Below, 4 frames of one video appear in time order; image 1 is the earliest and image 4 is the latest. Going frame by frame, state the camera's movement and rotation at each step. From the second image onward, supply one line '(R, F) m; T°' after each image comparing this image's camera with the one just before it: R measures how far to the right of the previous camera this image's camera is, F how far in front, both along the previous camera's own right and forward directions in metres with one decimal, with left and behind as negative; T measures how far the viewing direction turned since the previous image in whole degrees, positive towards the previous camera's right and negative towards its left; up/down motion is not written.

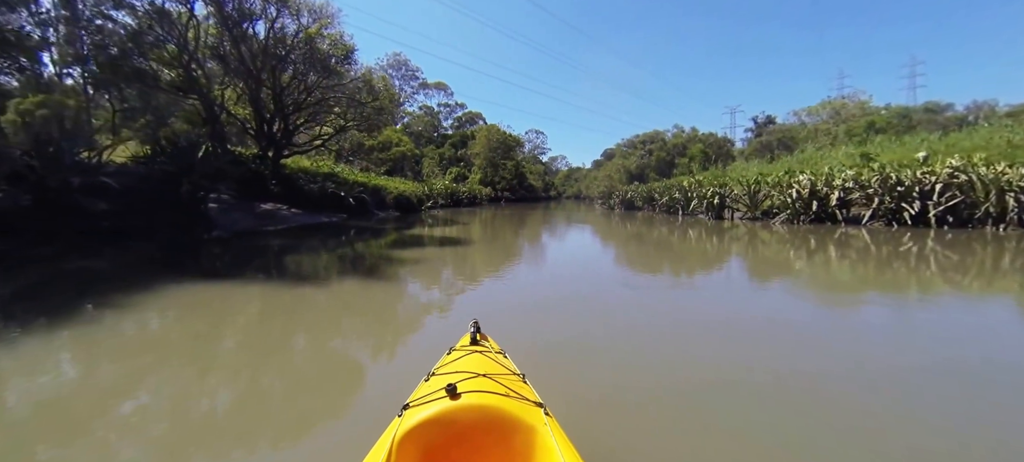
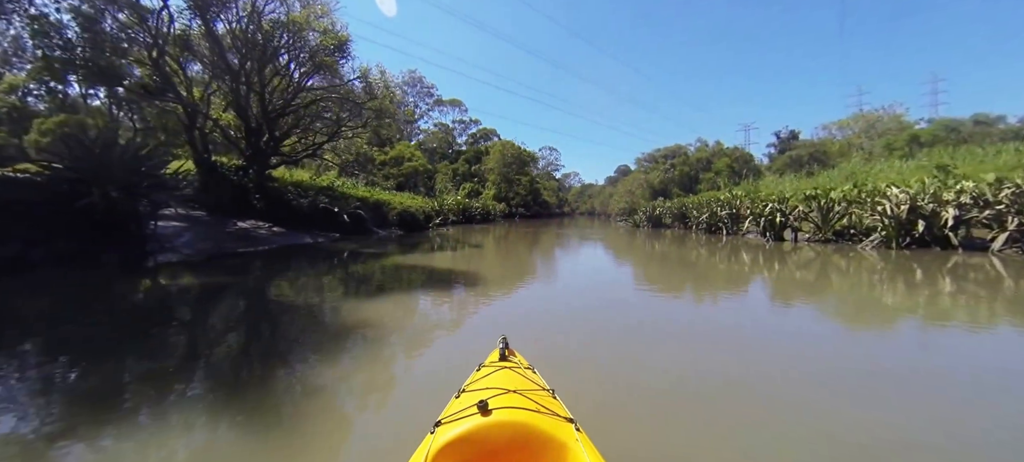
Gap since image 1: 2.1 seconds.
(-0.2, +1.5) m; -2°
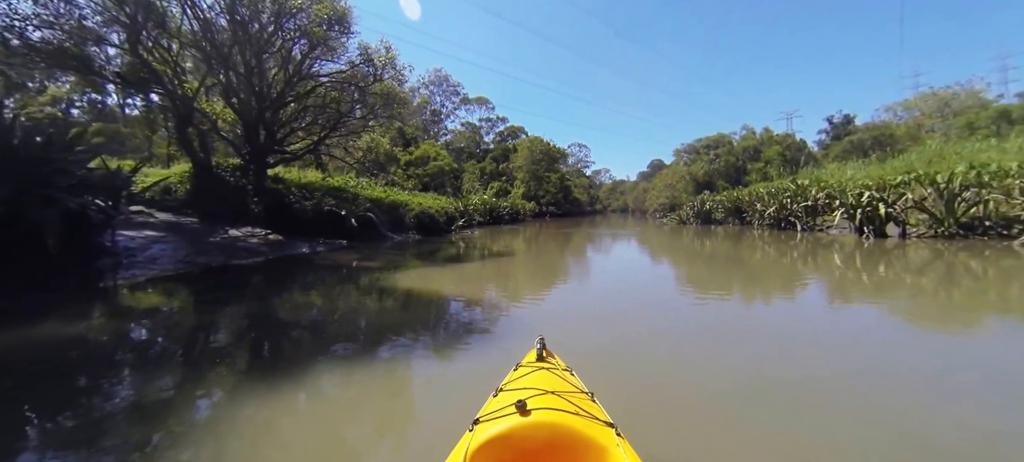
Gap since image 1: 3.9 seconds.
(0.0, +1.3) m; -4°
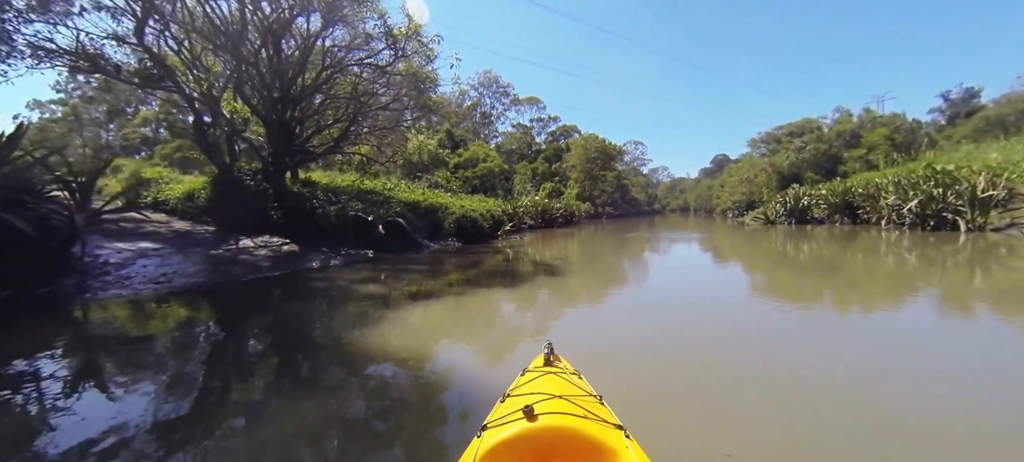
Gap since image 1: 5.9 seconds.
(-0.1, +1.4) m; -7°
